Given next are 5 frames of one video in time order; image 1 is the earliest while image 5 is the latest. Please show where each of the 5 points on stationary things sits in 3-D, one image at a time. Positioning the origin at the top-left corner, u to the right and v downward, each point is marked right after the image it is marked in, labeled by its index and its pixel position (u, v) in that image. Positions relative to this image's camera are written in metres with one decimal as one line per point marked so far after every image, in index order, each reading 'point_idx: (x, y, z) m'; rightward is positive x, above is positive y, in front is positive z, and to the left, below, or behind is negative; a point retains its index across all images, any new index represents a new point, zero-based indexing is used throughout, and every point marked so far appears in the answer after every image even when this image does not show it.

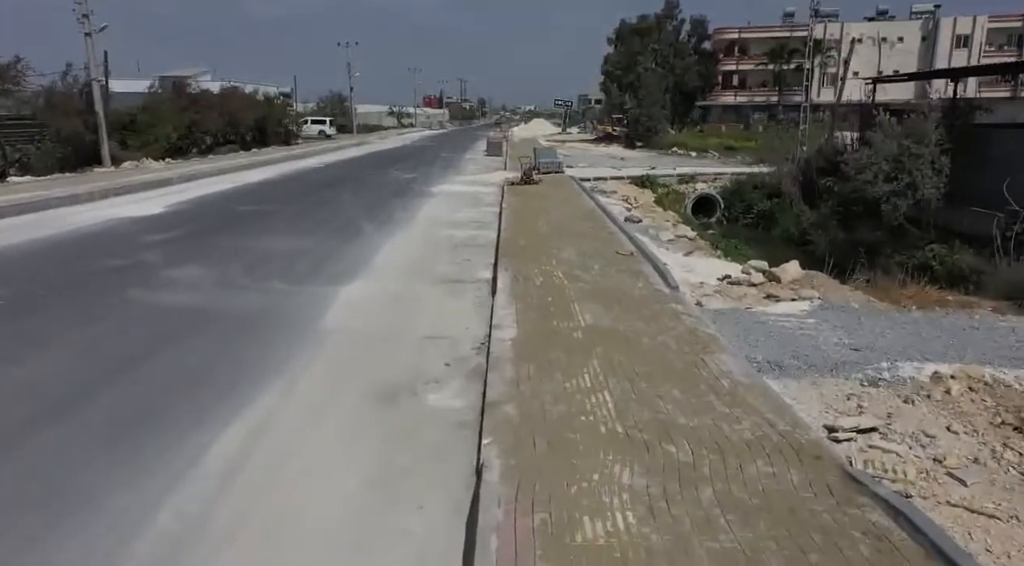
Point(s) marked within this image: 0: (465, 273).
0: (-0.7, +0.1, +10.0) m
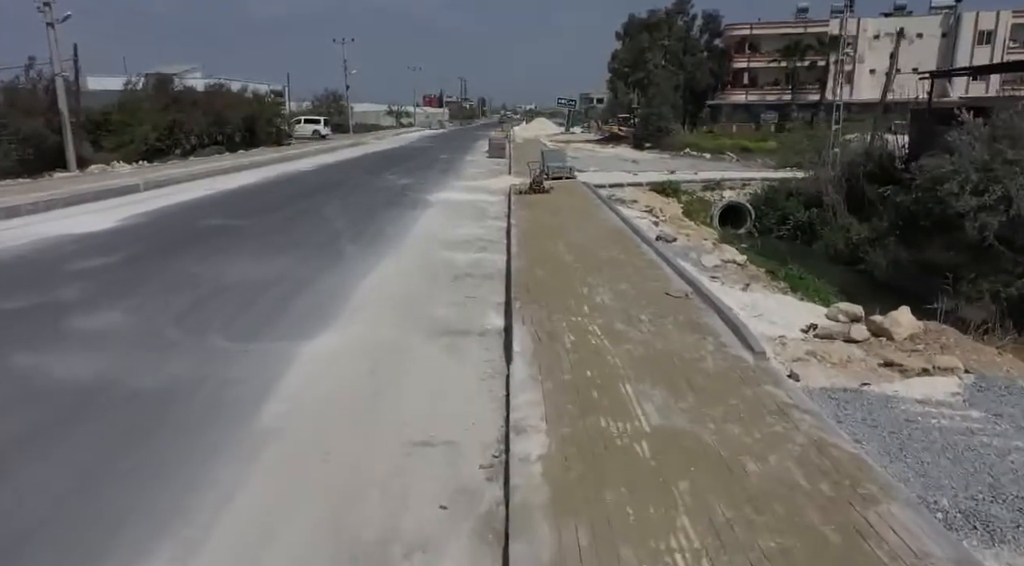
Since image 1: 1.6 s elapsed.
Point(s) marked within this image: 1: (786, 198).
0: (-0.5, -0.4, +7.7) m
1: (+8.4, +2.6, +20.0) m
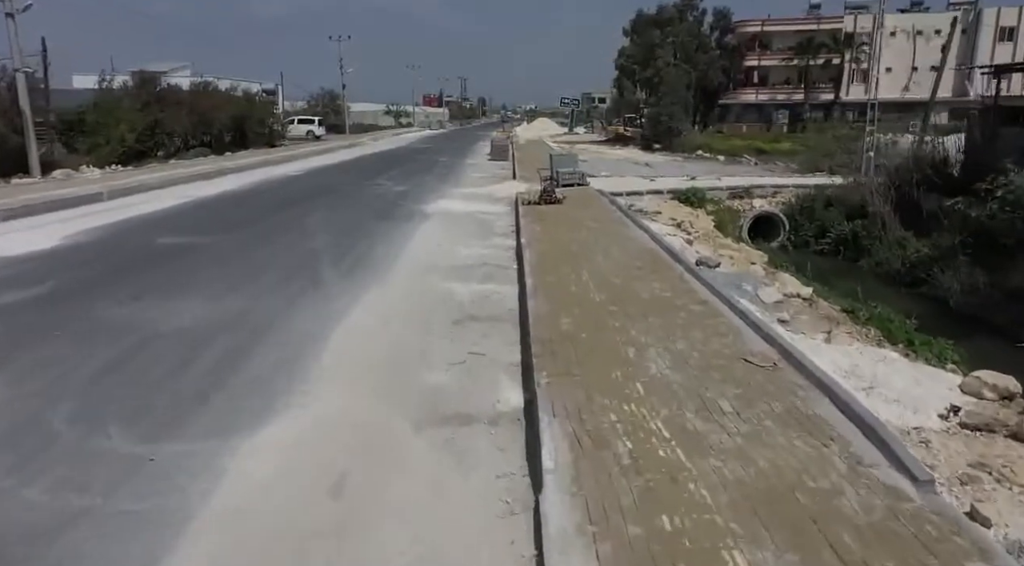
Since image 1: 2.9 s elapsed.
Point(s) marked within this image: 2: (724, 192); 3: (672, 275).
0: (-0.3, -1.0, +5.6) m
1: (+8.6, +2.1, +18.0) m
2: (+6.3, +2.7, +19.2) m
3: (+2.1, +0.1, +8.7) m
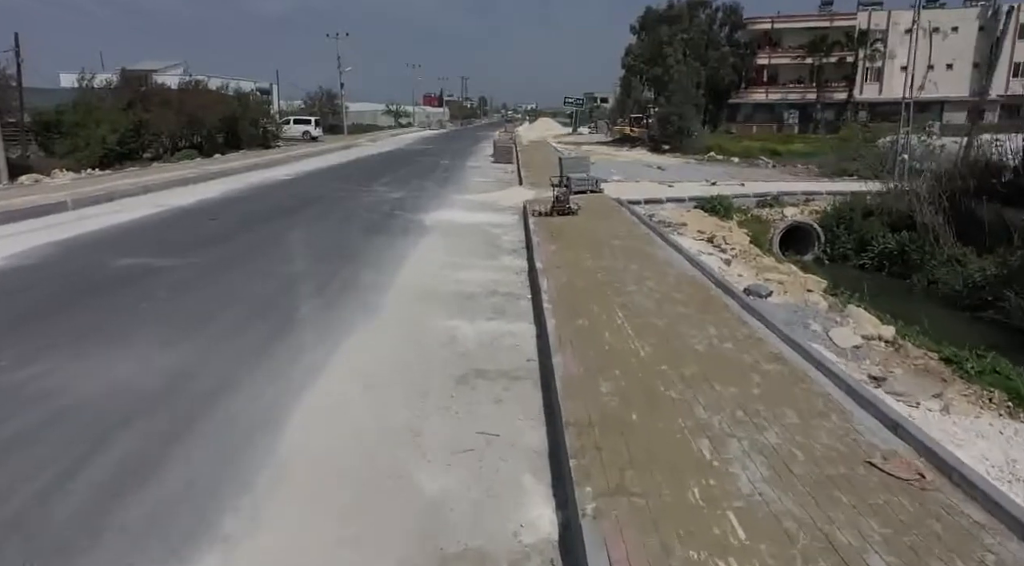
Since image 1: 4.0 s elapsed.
0: (-0.1, -1.4, +4.0) m
1: (+8.8, +1.6, +16.3) m
2: (+6.5, +2.3, +17.6) m
3: (+2.3, -0.3, +7.1) m
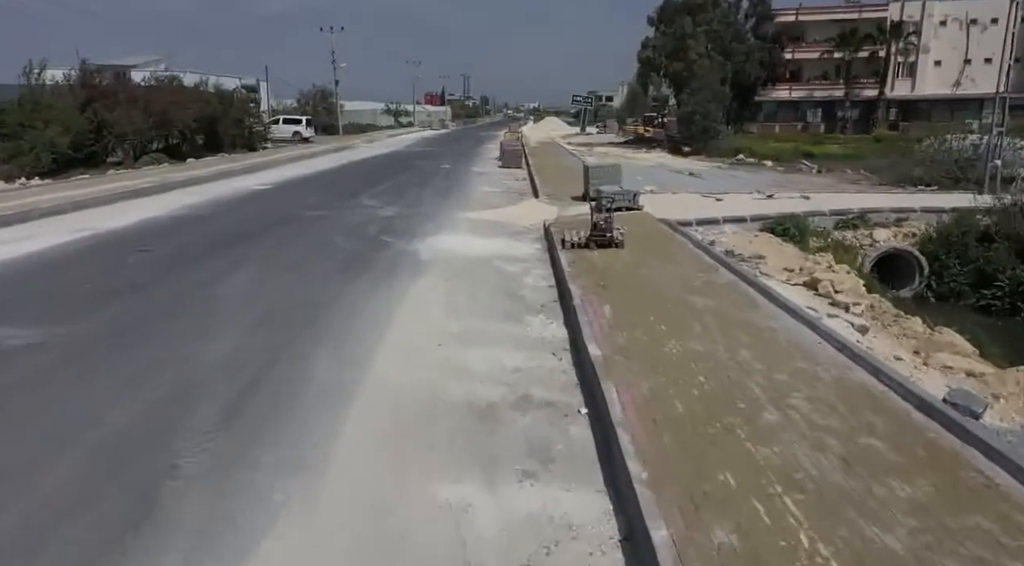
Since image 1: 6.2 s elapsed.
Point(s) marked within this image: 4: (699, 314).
0: (+0.2, -2.3, +0.4) m
1: (+9.2, +0.8, +12.7) m
2: (+6.9, +1.4, +14.0) m
3: (+2.7, -1.2, +3.5) m
4: (+2.0, -0.3, +6.8) m
